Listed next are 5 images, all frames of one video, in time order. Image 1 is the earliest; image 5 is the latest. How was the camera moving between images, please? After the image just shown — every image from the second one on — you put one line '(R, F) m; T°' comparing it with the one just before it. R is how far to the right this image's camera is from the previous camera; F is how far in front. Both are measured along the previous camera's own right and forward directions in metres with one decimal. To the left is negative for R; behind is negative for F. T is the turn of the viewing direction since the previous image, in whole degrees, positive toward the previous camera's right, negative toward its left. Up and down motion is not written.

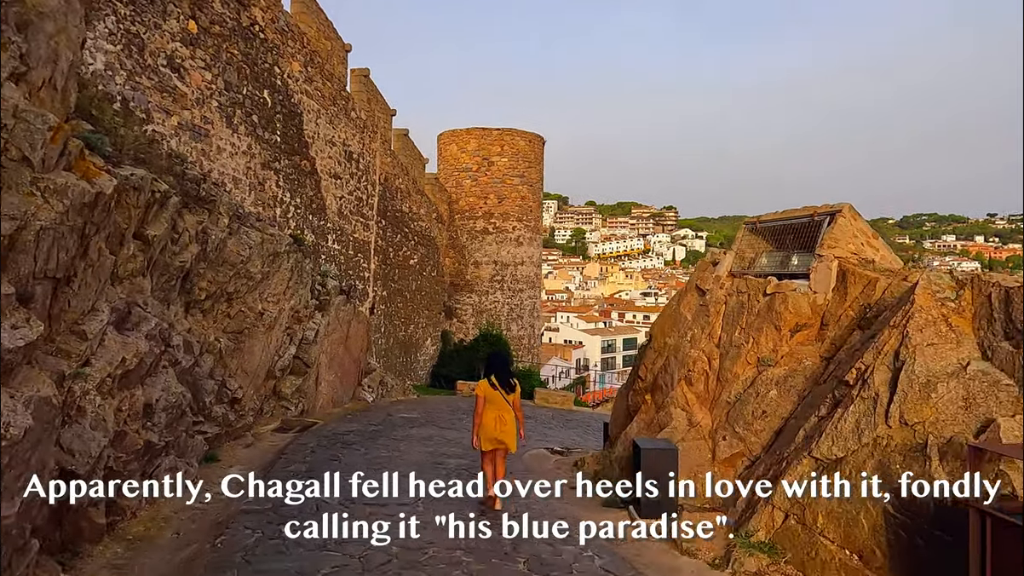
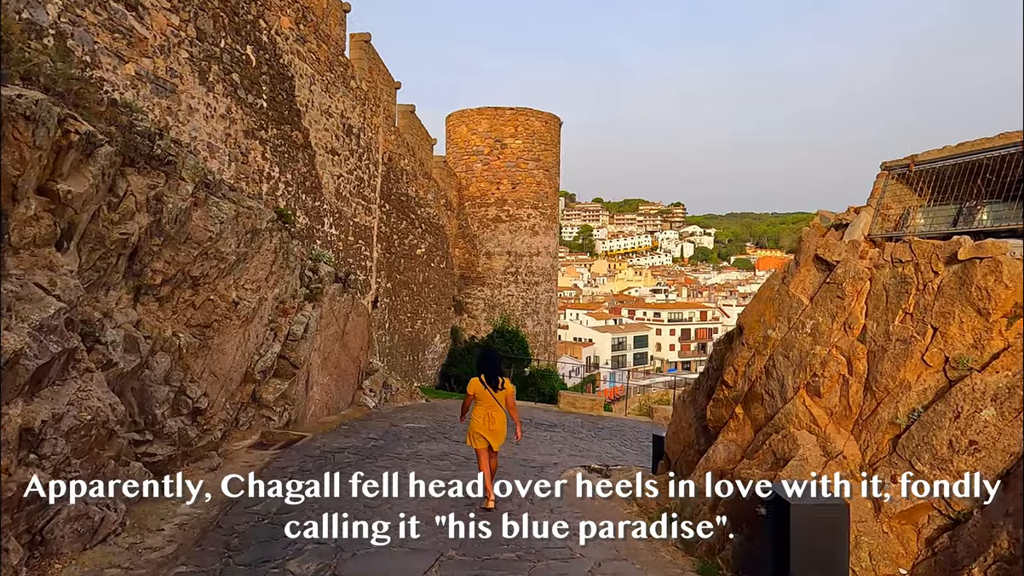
(-0.2, +1.5) m; -1°
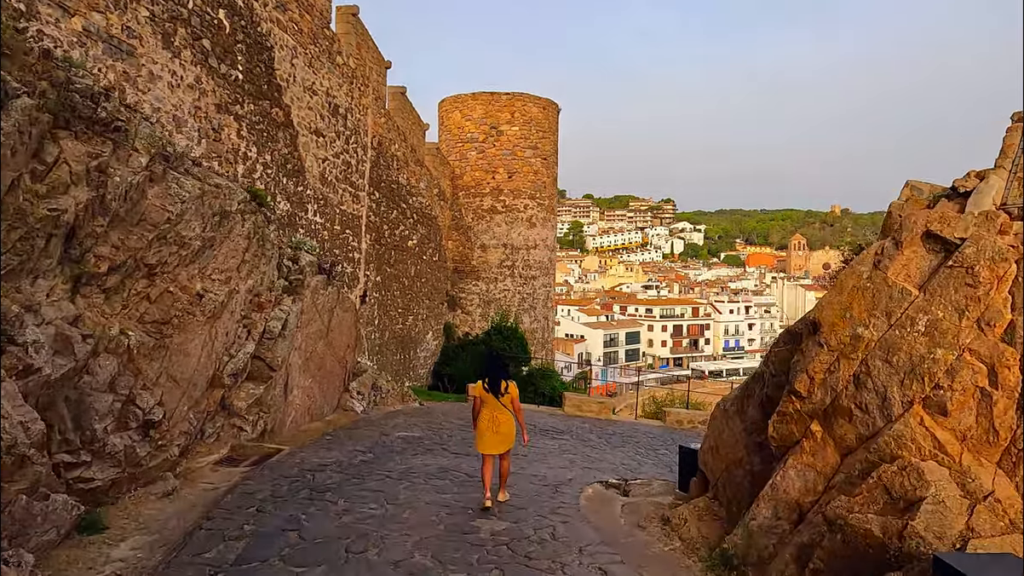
(-0.2, +0.9) m; +1°
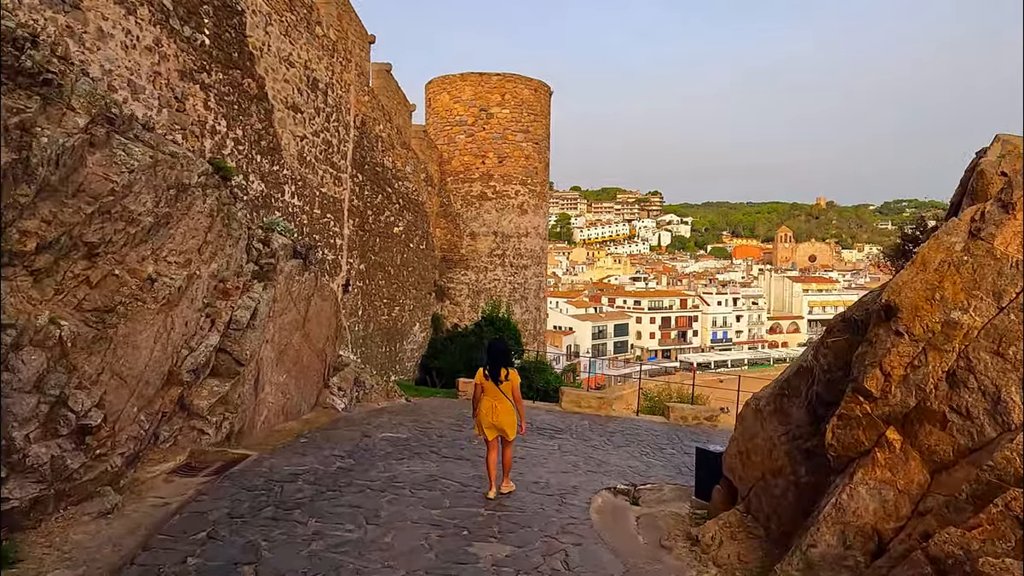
(-0.1, +0.7) m; +1°
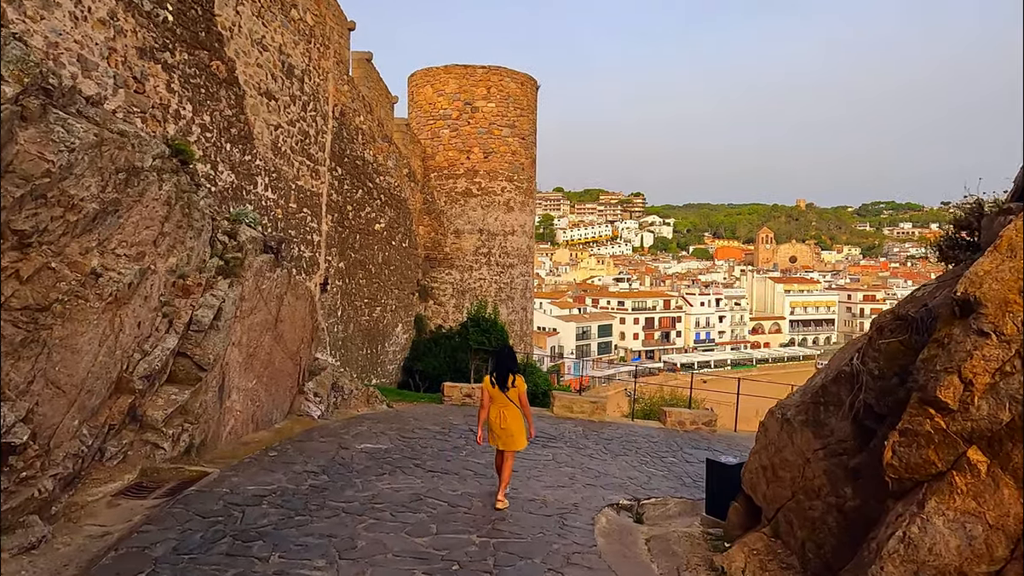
(-0.1, +0.5) m; +1°
